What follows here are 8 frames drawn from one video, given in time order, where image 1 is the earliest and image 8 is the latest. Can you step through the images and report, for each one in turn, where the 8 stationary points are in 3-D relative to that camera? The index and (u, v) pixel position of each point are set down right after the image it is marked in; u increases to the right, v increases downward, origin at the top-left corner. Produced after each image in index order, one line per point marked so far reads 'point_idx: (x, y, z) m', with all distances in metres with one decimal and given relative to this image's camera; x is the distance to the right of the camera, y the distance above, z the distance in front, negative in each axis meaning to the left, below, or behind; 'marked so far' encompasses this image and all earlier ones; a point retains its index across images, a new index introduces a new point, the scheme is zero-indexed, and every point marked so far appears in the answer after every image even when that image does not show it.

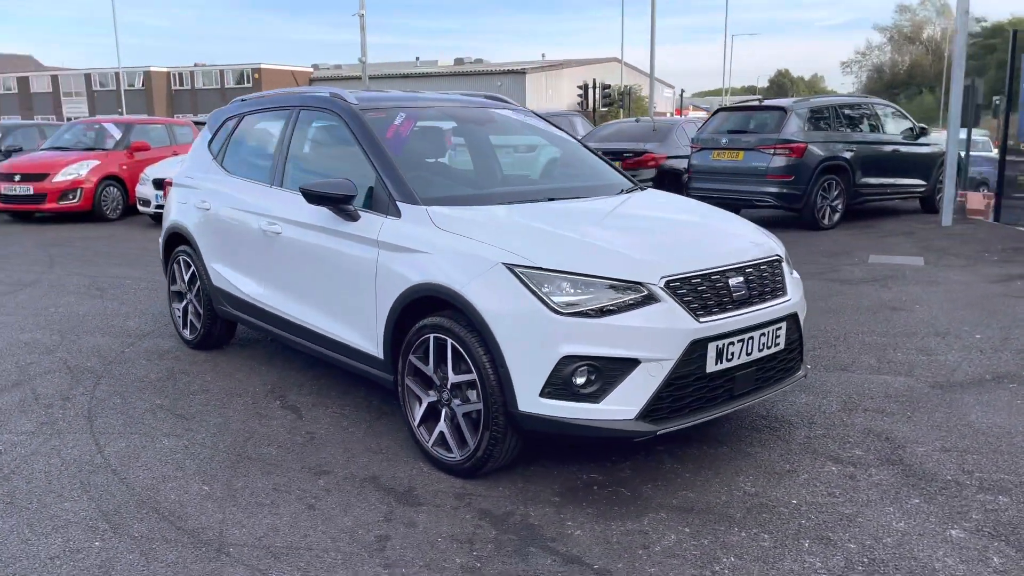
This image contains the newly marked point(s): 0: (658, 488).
0: (+0.6, -0.8, +3.5) m
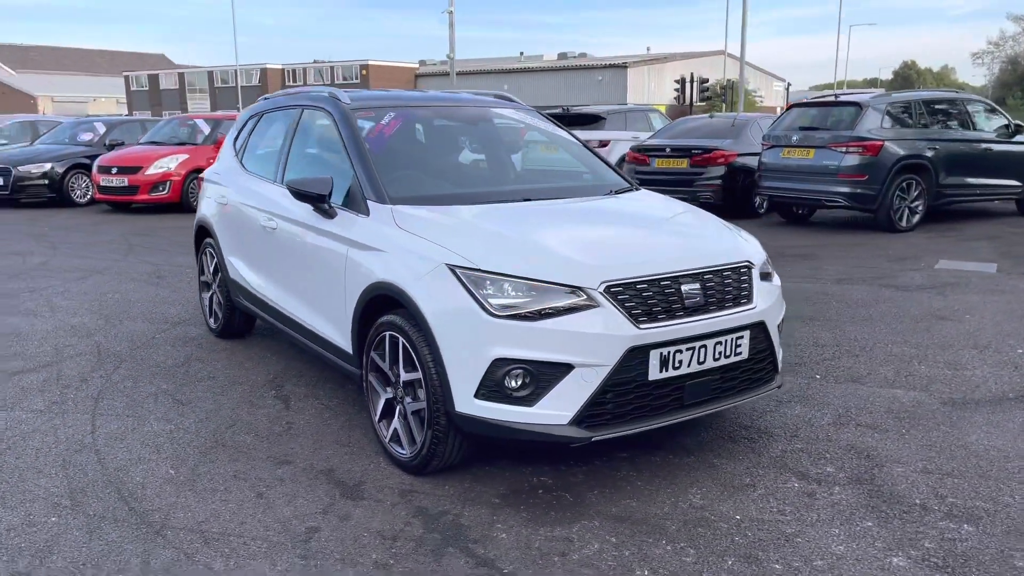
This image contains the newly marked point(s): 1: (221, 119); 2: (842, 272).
0: (+0.4, -0.9, +3.4) m
1: (-5.7, +3.3, +16.1) m
2: (+3.4, +0.2, +8.5) m
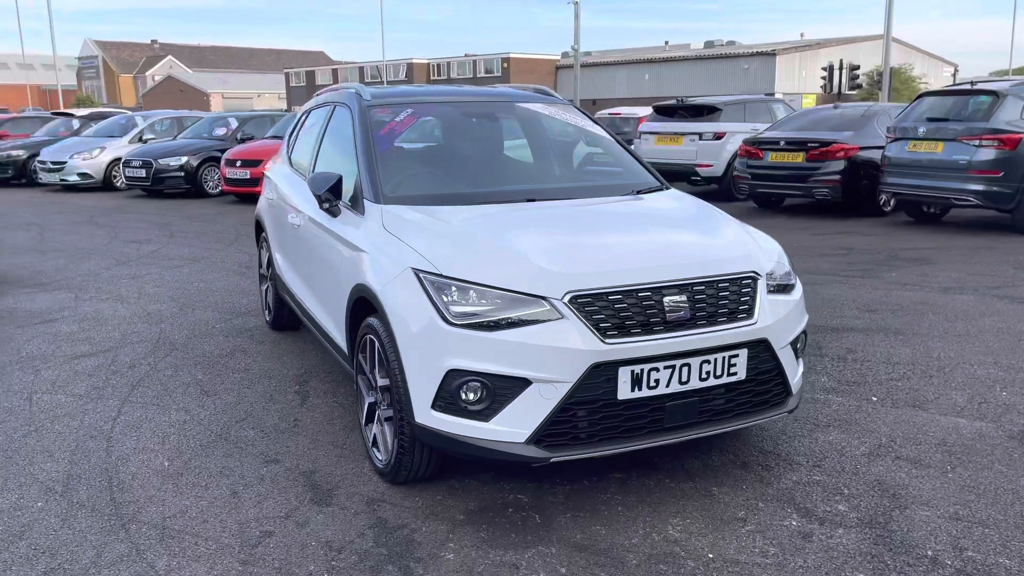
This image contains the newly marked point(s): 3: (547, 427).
0: (+0.2, -0.9, +3.2) m
1: (-3.5, +3.5, +16.7) m
2: (+4.1, +0.1, +7.7) m
3: (+0.1, -0.5, +3.0) m
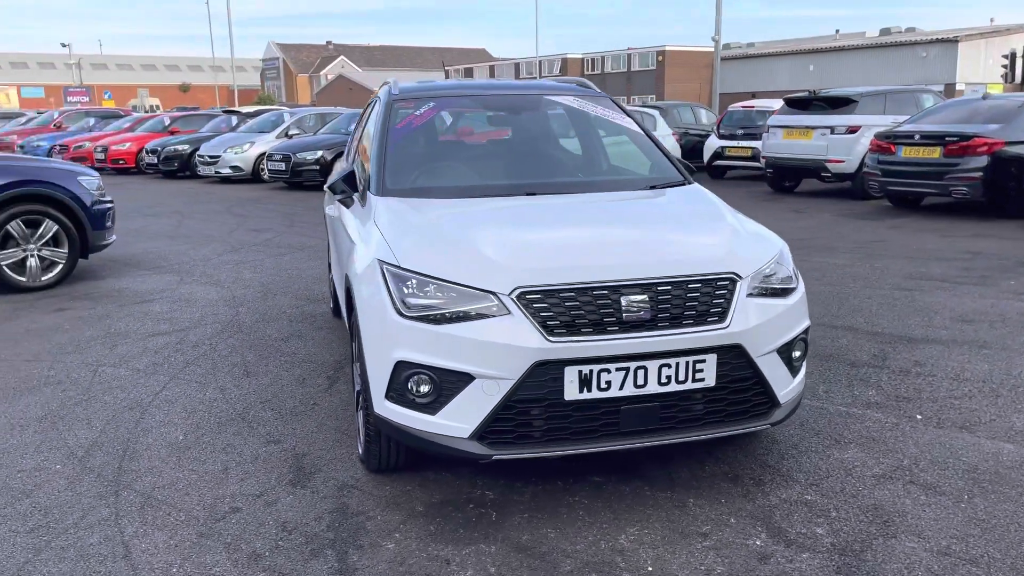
0: (+0.1, -0.9, +3.1) m
1: (-1.1, +3.7, +17.0) m
2: (+4.7, 0.0, +6.9) m
3: (-0.1, -0.5, +2.9) m
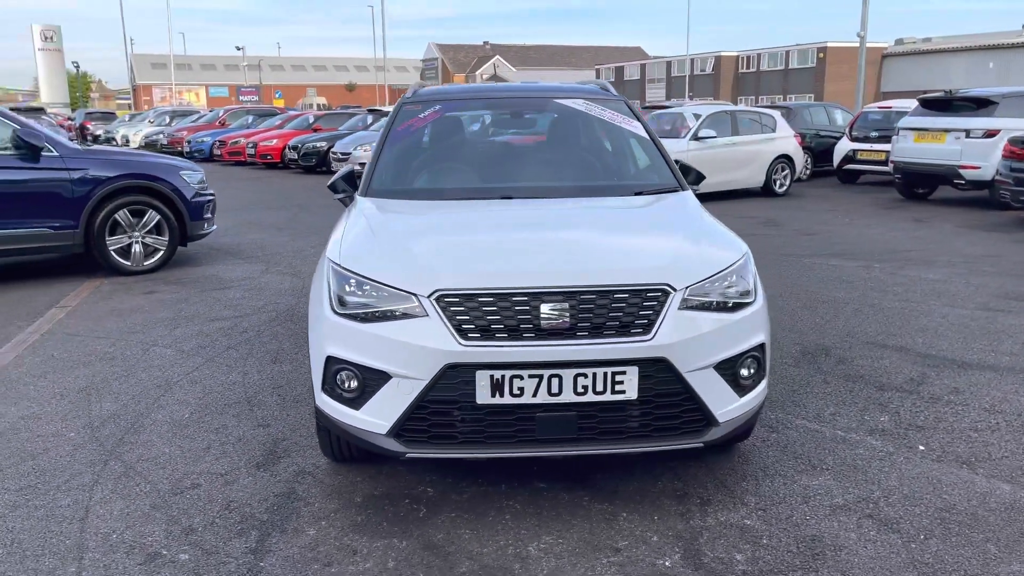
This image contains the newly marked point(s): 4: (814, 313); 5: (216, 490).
0: (-0.2, -0.9, +3.2) m
1: (+1.3, +3.7, +17.0) m
2: (+5.0, -0.2, +6.1) m
3: (-0.4, -0.5, +3.0) m
4: (+2.3, -0.2, +6.4) m
5: (-1.2, -0.8, +3.5) m
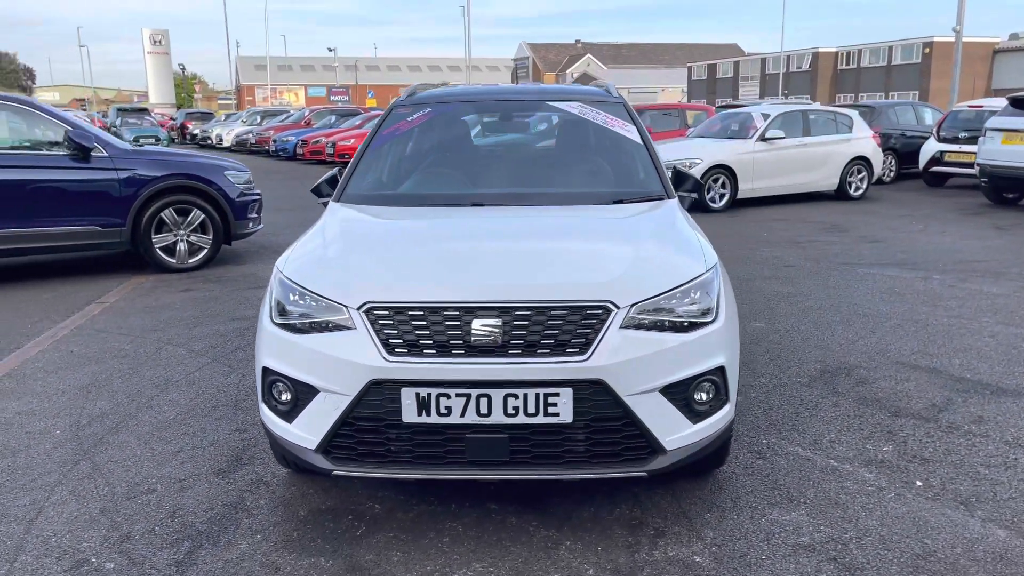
0: (-0.5, -0.9, +3.1) m
1: (+2.6, +3.6, +16.7) m
2: (+5.1, -0.4, +5.4) m
3: (-0.6, -0.5, +2.9) m
4: (+2.4, -0.3, +6.0) m
5: (-1.4, -0.9, +3.5) m
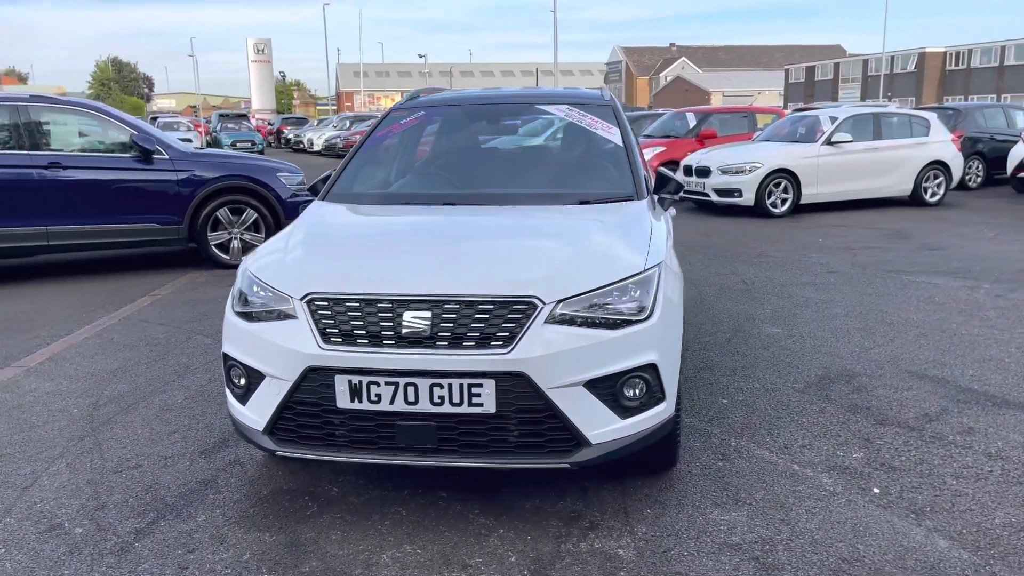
0: (-0.7, -0.9, +3.2) m
1: (+3.9, +3.5, +16.4) m
2: (+5.1, -0.5, +4.9) m
3: (-0.9, -0.5, +3.1) m
4: (+2.5, -0.3, +5.8) m
5: (-1.6, -0.8, +3.7) m
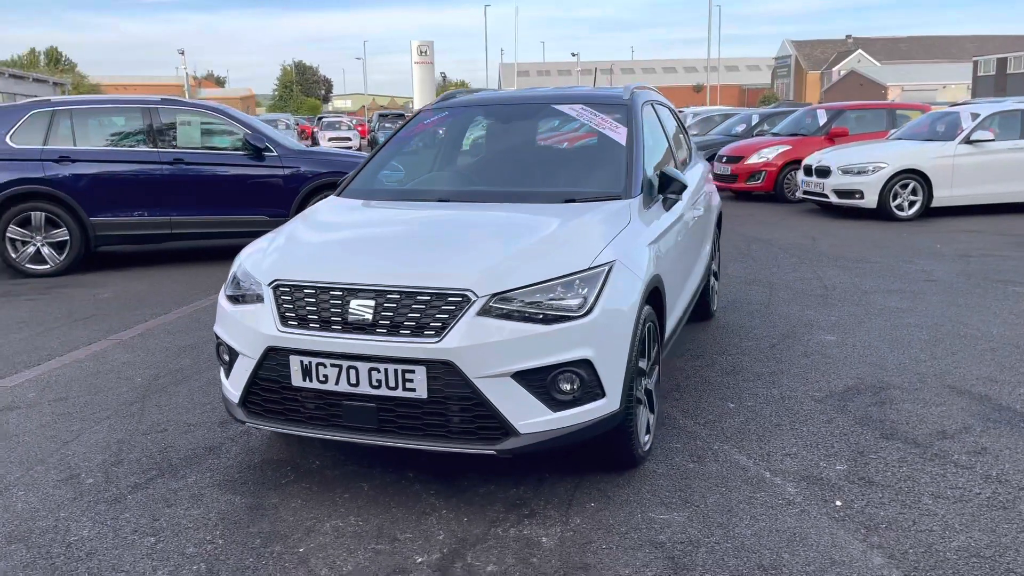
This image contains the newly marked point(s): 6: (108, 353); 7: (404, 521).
0: (-0.9, -0.8, +3.5) m
1: (+6.2, +3.4, +15.6) m
2: (+5.1, -0.6, +4.1) m
3: (-1.1, -0.4, +3.4) m
4: (+2.7, -0.4, +5.5) m
5: (-1.7, -0.7, +4.2) m
6: (-2.8, -0.5, +5.8) m
7: (-0.4, -0.9, +3.2) m
